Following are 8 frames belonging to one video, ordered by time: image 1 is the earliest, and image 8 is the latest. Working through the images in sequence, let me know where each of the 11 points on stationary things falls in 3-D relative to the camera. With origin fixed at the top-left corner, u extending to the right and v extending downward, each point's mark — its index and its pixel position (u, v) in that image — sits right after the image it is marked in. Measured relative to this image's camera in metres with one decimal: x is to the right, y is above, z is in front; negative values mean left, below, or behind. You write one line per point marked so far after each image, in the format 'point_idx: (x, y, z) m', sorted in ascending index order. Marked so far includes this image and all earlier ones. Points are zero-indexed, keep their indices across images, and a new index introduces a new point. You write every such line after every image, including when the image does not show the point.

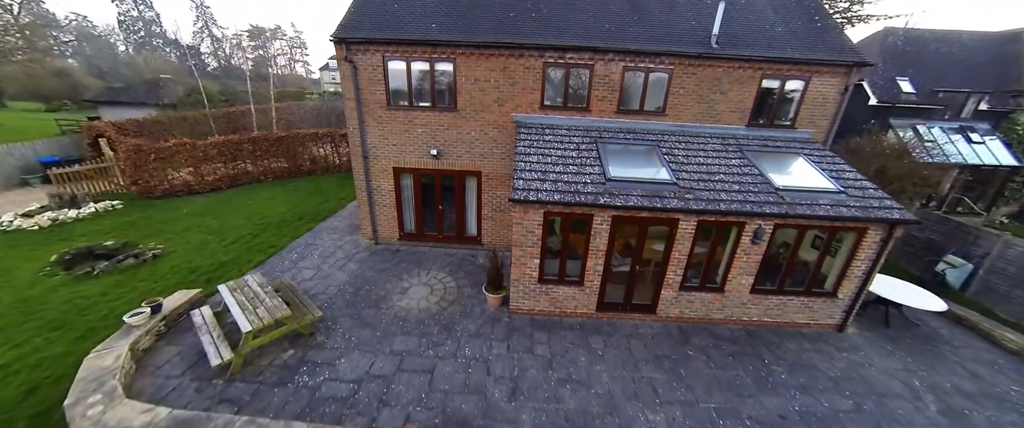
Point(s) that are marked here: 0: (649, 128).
0: (+3.8, +2.3, +8.9) m
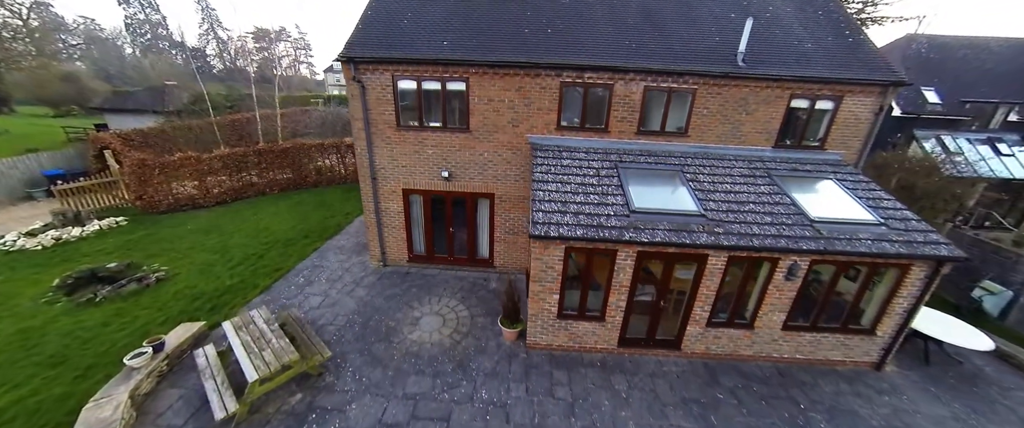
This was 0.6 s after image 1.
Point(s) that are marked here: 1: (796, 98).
0: (+4.2, +1.7, +8.5) m
1: (+7.1, +2.9, +8.1) m
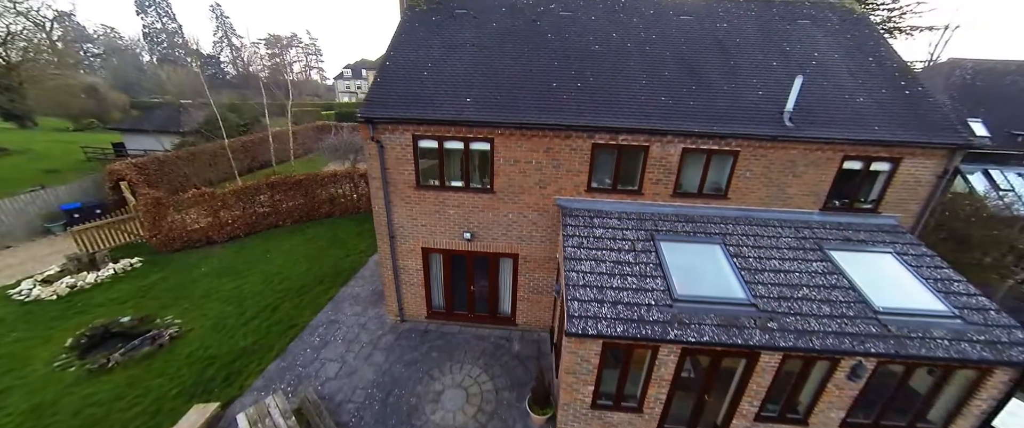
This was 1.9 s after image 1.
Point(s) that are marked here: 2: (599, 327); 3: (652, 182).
0: (+4.8, 0.0, +7.9) m
1: (+7.8, +1.3, +7.5) m
2: (+1.5, -1.9, +5.6) m
3: (+3.4, +0.8, +7.8) m
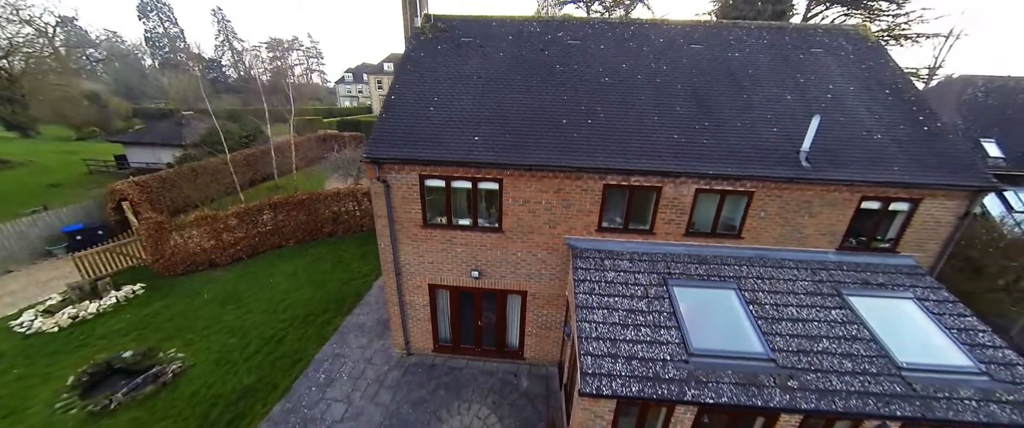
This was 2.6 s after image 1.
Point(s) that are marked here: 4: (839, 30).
0: (+5.0, -0.9, +7.7) m
1: (+8.0, +0.3, +7.3) m
2: (+1.7, -2.9, +5.5) m
3: (+3.6, -0.2, +7.6) m
4: (+9.8, +5.5, +9.7) m
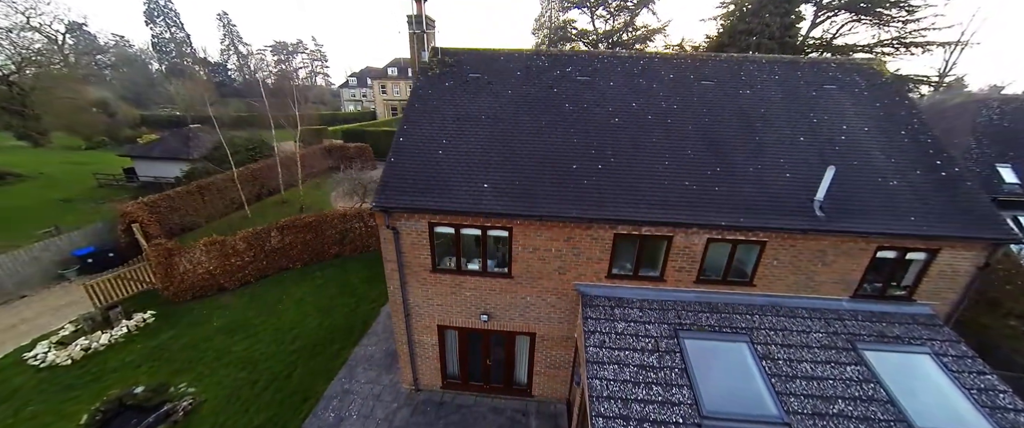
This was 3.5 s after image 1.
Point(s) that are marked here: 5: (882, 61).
0: (+5.3, -2.0, +7.7) m
1: (+8.2, -0.8, +7.2) m
2: (+1.9, -4.0, +5.4) m
3: (+3.8, -1.3, +7.6) m
4: (+10.1, +4.4, +9.6) m
5: (+10.9, +4.5, +9.6) m
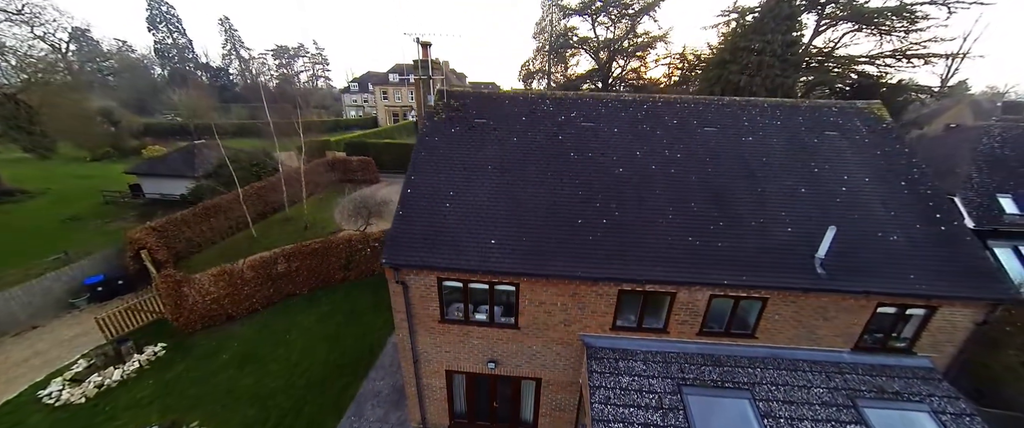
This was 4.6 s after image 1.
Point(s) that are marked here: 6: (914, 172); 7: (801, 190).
0: (+5.4, -3.3, +7.8) m
1: (+8.4, -2.1, +7.3) m
2: (+2.1, -5.3, +5.6) m
3: (+4.0, -2.6, +7.7) m
4: (+10.2, +3.1, +9.7) m
5: (+11.1, +3.3, +9.7) m
6: (+10.6, +1.1, +8.5) m
7: (+7.4, +0.6, +8.3) m
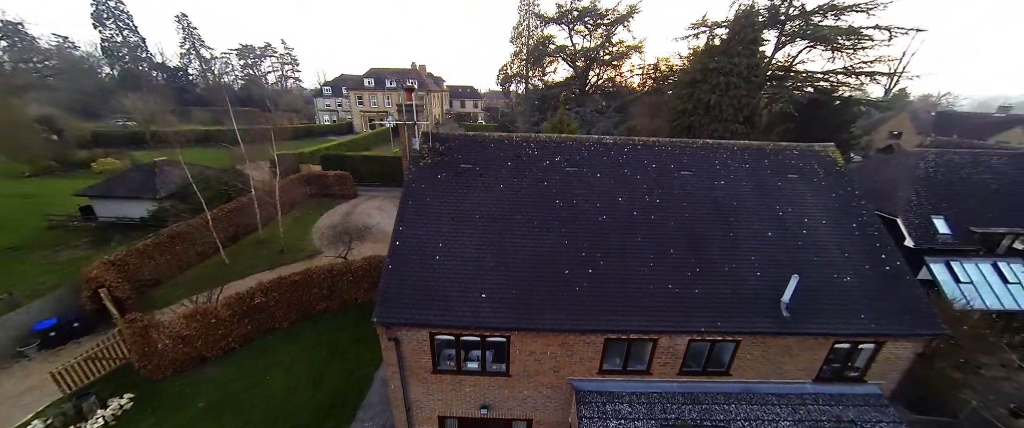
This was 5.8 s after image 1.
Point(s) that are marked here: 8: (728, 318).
0: (+5.2, -4.5, +8.4) m
1: (+8.2, -3.2, +8.1) m
2: (+2.1, -6.6, +6.0) m
3: (+3.8, -3.8, +8.2) m
4: (+9.8, +2.0, +10.6) m
5: (+10.6, +2.2, +10.6) m
6: (+10.2, 0.0, +9.4) m
7: (+7.1, -0.6, +9.0) m
8: (+5.1, -2.5, +7.7) m
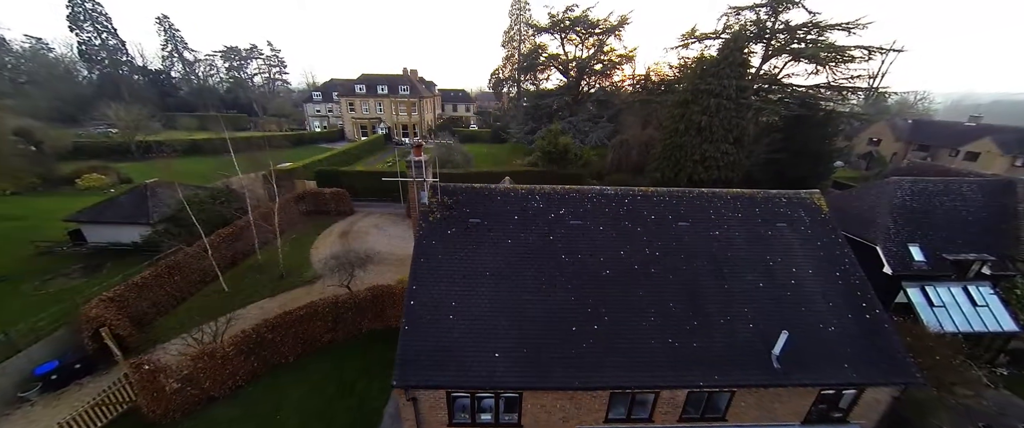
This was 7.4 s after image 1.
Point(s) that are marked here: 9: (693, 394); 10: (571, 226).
0: (+5.5, -6.1, +9.0) m
1: (+8.5, -4.8, +8.8) m
2: (+2.5, -8.2, +6.5) m
3: (+4.1, -5.4, +8.8) m
4: (+10.0, +0.5, +11.3) m
5: (+10.8, +0.7, +11.3) m
6: (+10.4, -1.5, +10.1) m
7: (+7.3, -2.1, +9.6) m
8: (+5.4, -4.0, +8.3) m
9: (+4.9, -4.8, +8.7) m
10: (+1.9, -0.3, +10.3) m
